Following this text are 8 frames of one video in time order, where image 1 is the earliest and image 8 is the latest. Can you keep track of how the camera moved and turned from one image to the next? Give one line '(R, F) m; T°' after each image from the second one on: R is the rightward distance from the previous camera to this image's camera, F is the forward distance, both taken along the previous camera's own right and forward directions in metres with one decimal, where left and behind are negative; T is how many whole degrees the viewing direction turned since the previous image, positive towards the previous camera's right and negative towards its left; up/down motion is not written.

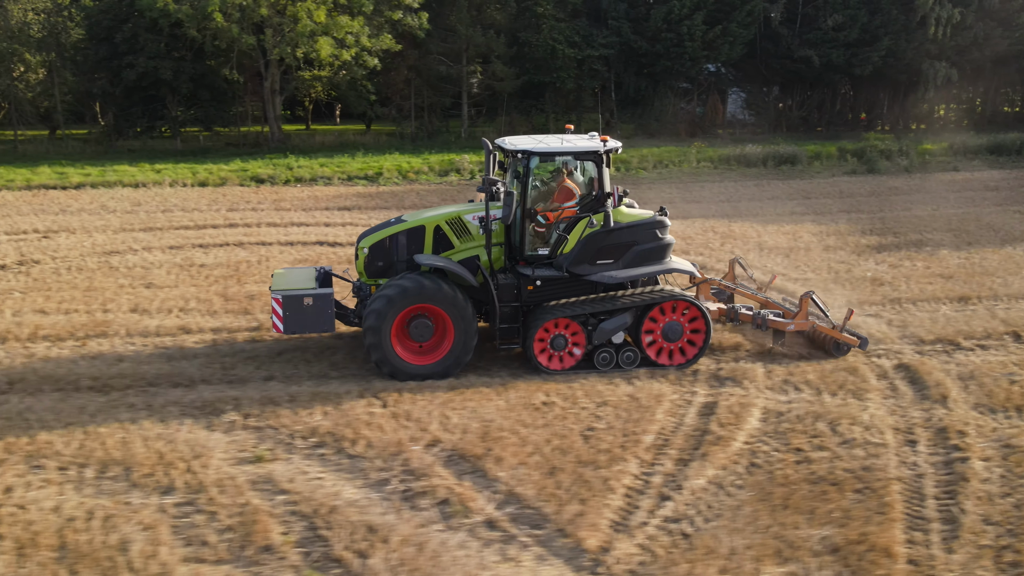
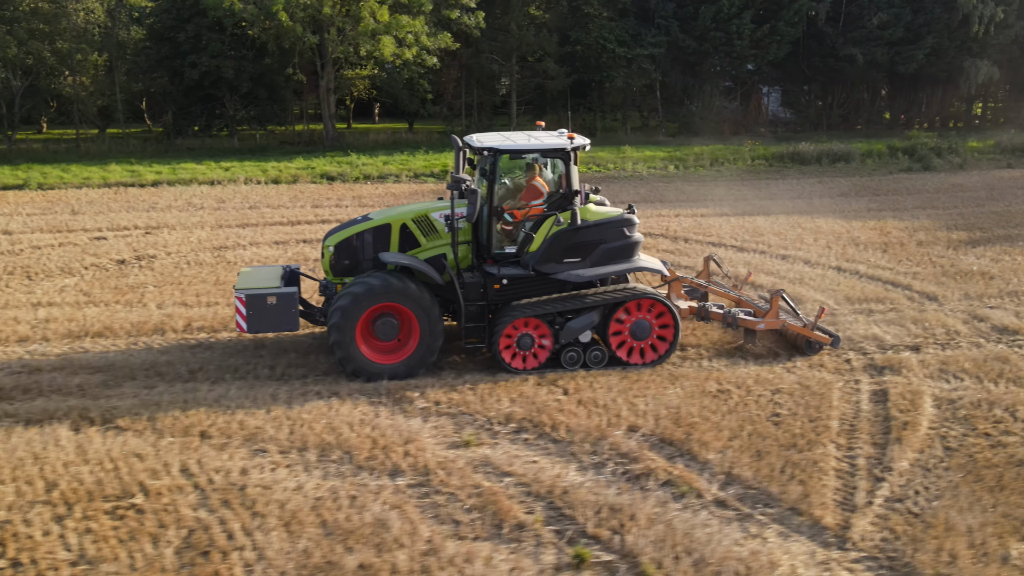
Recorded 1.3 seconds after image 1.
(-1.3, -0.2) m; 0°
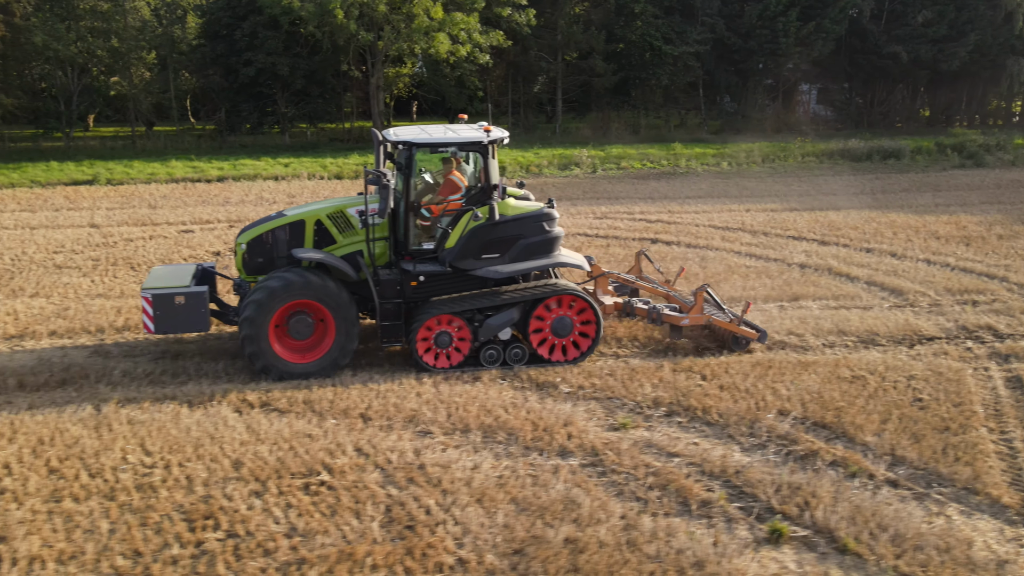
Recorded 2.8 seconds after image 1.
(-1.0, -0.1) m; -1°
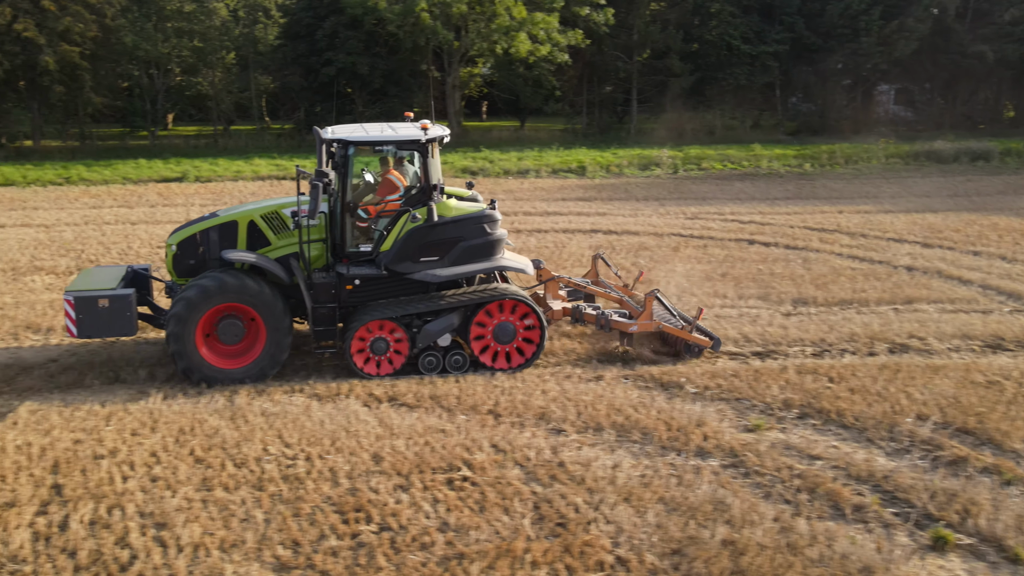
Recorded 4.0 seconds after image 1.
(-0.5, 0.0) m; -3°
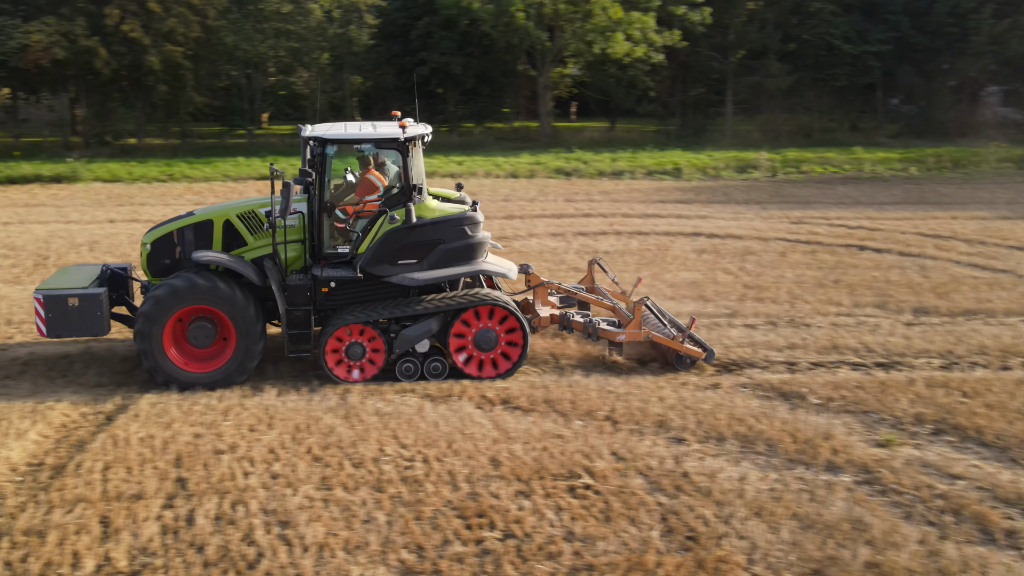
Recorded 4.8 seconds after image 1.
(-0.3, +0.1) m; -5°
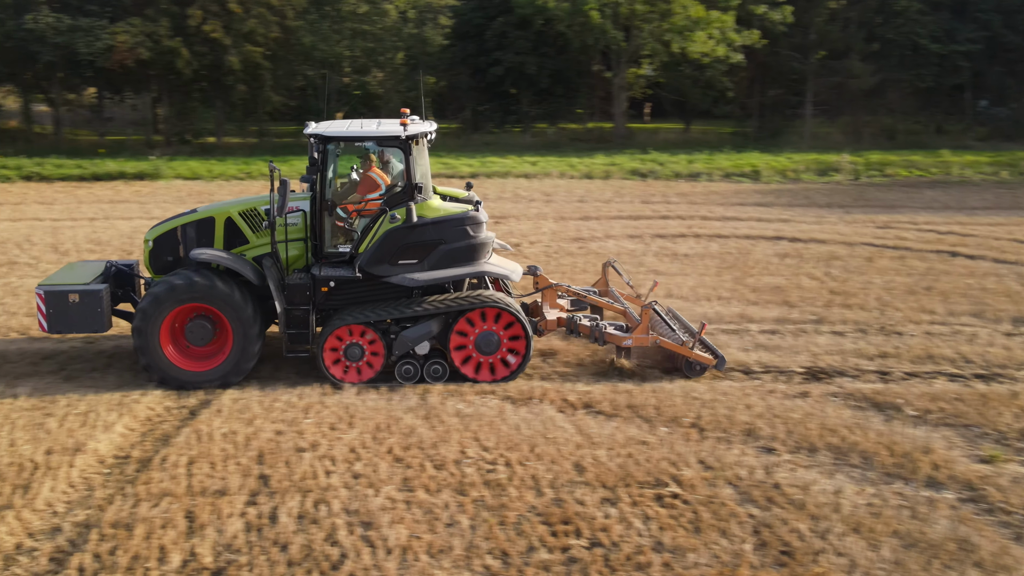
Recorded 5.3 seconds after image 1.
(-0.1, +0.1) m; -4°
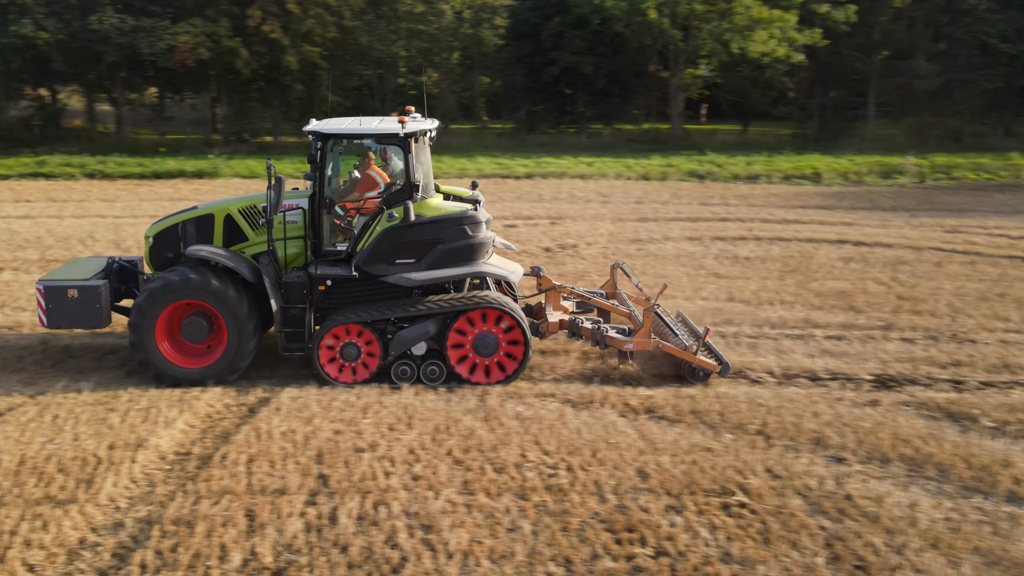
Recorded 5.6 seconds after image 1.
(-0.1, +0.1) m; -3°
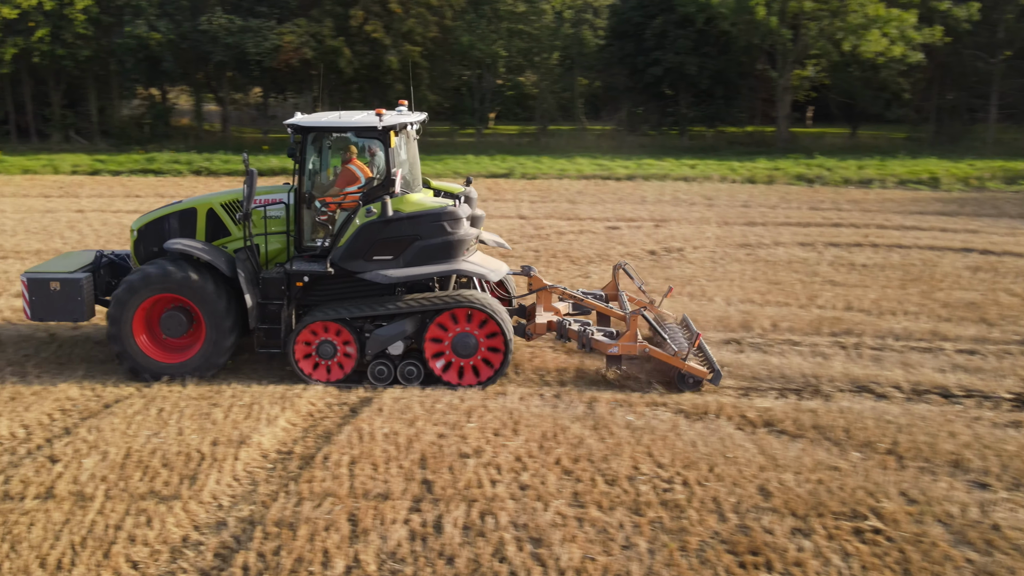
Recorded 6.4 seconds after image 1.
(-0.1, +0.3) m; -5°
